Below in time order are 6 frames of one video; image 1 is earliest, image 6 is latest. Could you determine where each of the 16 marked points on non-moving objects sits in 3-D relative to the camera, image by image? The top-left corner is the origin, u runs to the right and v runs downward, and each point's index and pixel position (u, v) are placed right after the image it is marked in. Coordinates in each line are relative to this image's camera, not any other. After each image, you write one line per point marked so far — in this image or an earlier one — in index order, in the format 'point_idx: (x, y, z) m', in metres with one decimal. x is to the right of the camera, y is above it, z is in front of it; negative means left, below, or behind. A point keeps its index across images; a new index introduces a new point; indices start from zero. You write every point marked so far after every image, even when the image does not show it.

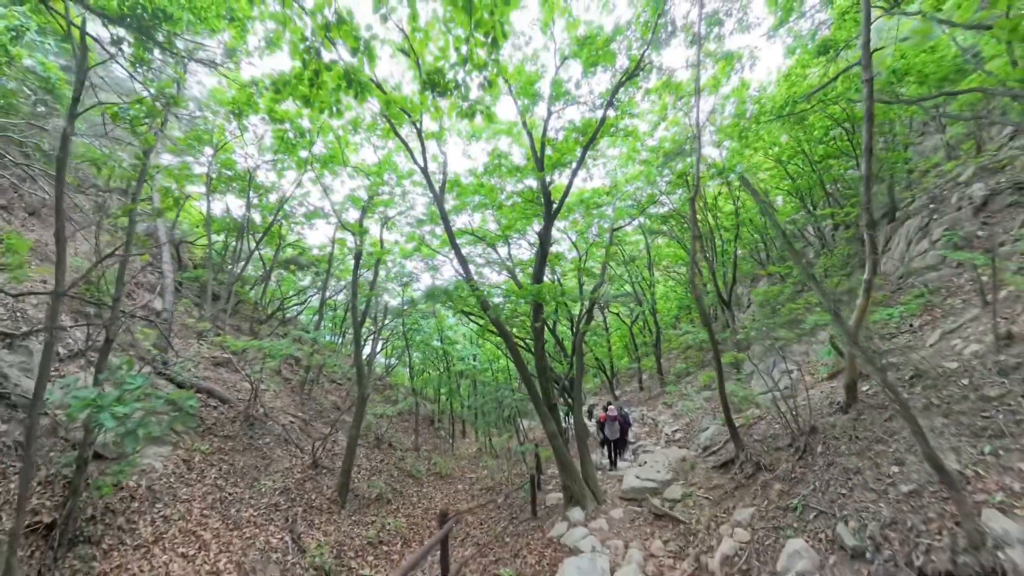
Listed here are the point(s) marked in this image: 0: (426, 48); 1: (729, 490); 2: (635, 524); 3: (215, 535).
0: (-1.0, +3.0, +5.6) m
1: (+2.6, -2.5, +5.4) m
2: (+1.5, -3.0, +5.6) m
3: (-3.8, -3.2, +5.8) m
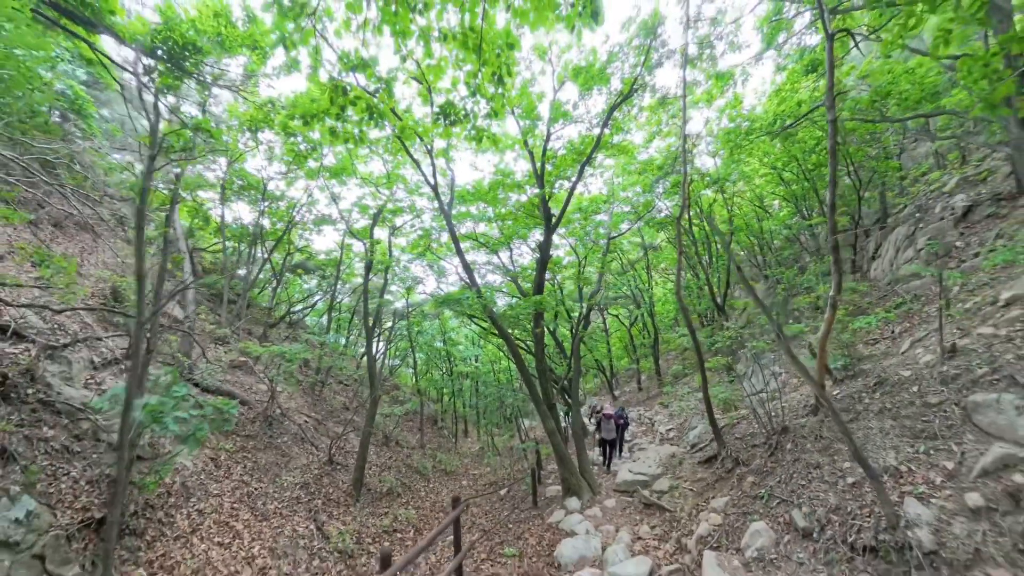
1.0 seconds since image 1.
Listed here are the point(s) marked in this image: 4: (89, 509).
0: (-1.0, +2.9, +6.1) m
1: (+2.6, -2.6, +5.9) m
2: (+1.6, -3.1, +6.2) m
3: (-3.7, -3.4, +6.3) m
4: (-4.9, -2.7, +5.2) m
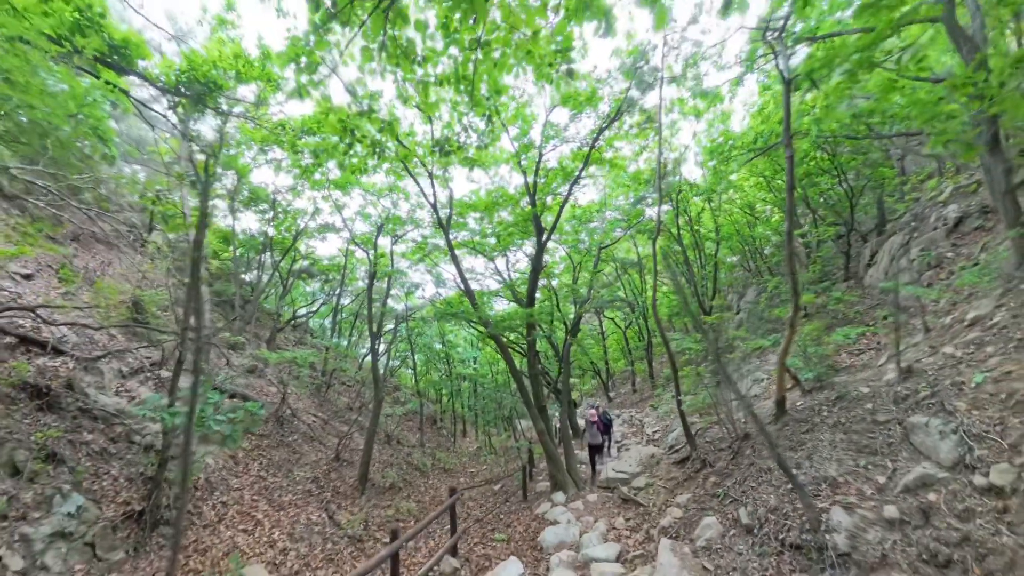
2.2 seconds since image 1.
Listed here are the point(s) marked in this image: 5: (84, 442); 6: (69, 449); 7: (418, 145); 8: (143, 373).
0: (-1.1, +2.7, +6.7) m
1: (+2.5, -2.8, +6.5) m
2: (+1.4, -3.3, +6.8) m
3: (-3.9, -3.6, +7.0) m
4: (-5.0, -2.9, +5.9) m
5: (-5.7, -2.1, +5.9) m
6: (-5.7, -2.1, +5.7) m
7: (-1.9, +2.9, +8.9) m
8: (-6.2, -1.5, +7.6) m
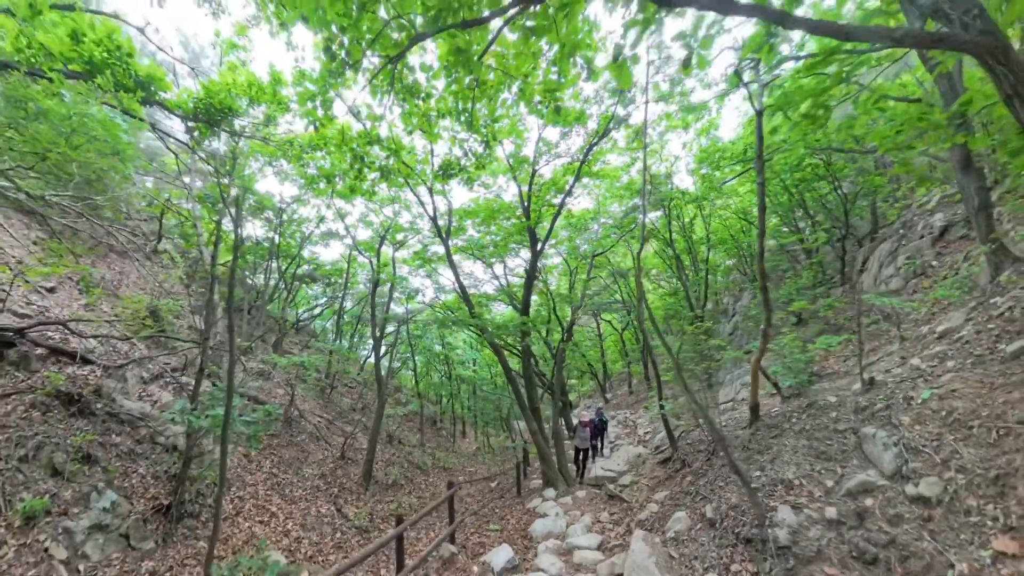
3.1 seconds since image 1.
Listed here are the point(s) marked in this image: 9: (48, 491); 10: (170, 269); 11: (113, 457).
0: (-1.2, +2.5, +7.2) m
1: (+2.4, -3.0, +7.0) m
2: (+1.3, -3.5, +7.3) m
3: (-3.9, -3.7, +7.5) m
4: (-5.1, -3.0, +6.4) m
5: (-5.8, -2.3, +6.4) m
6: (-5.8, -2.3, +6.2) m
7: (-2.0, +2.7, +9.4) m
8: (-6.3, -1.6, +8.1) m
9: (-5.6, -2.5, +5.4) m
10: (-7.7, +0.4, +9.9) m
11: (-5.7, -2.4, +6.3) m
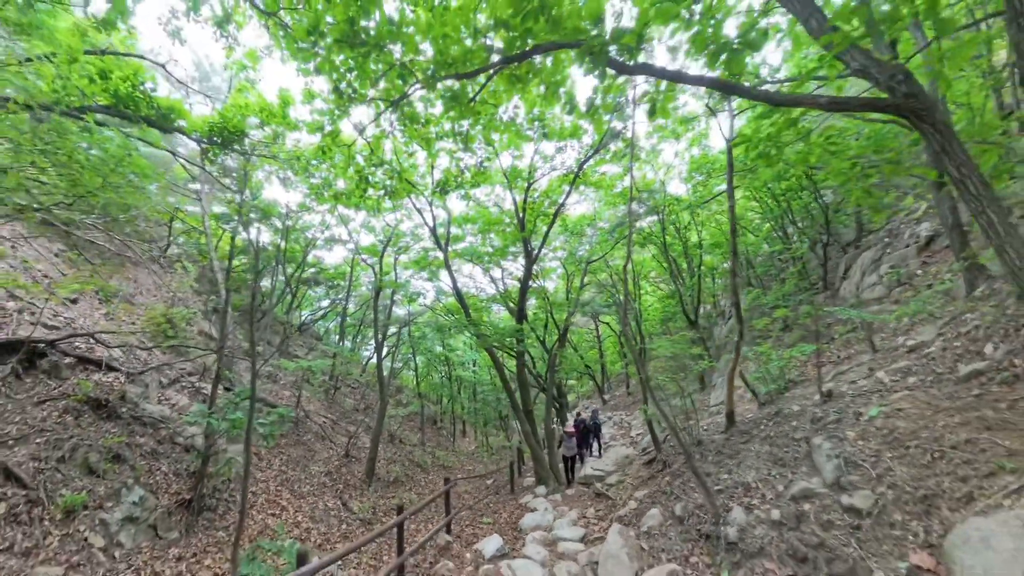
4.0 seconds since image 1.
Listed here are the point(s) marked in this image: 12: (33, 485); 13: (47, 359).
0: (-1.3, +2.4, +7.7) m
1: (+2.3, -3.2, +7.5) m
2: (+1.2, -3.7, +7.8) m
3: (-4.1, -3.9, +8.0) m
4: (-5.2, -3.2, +6.9) m
5: (-5.9, -2.4, +6.9) m
6: (-5.9, -2.4, +6.7) m
7: (-2.1, +2.6, +9.8) m
8: (-6.4, -1.8, +8.6) m
9: (-5.7, -2.6, +5.9) m
10: (-7.7, +0.2, +10.5) m
11: (-5.8, -2.6, +6.8) m
12: (-5.9, -2.5, +5.5) m
13: (-7.0, -1.1, +6.7) m
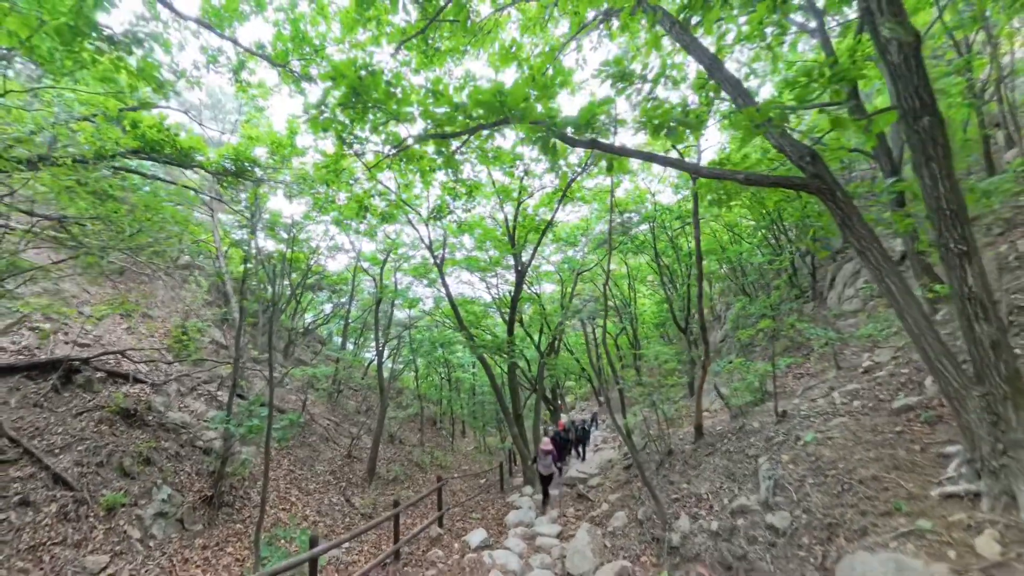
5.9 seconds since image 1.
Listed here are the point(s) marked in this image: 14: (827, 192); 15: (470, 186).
0: (-1.5, +2.1, +8.4) m
1: (+2.1, -3.5, +8.2) m
2: (+1.0, -4.0, +8.5) m
3: (-4.3, -4.1, +8.7) m
4: (-5.4, -3.4, +7.6) m
5: (-6.1, -2.7, +7.7) m
6: (-6.1, -2.7, +7.5) m
7: (-2.3, +2.3, +10.5) m
8: (-6.6, -2.1, +9.3) m
9: (-5.9, -2.9, +6.6) m
10: (-7.9, 0.0, +11.2) m
11: (-6.0, -2.8, +7.6) m
12: (-6.1, -2.7, +6.2) m
13: (-7.2, -1.4, +7.4) m
14: (+2.7, +0.9, +3.9) m
15: (-0.8, +2.0, +9.0) m
